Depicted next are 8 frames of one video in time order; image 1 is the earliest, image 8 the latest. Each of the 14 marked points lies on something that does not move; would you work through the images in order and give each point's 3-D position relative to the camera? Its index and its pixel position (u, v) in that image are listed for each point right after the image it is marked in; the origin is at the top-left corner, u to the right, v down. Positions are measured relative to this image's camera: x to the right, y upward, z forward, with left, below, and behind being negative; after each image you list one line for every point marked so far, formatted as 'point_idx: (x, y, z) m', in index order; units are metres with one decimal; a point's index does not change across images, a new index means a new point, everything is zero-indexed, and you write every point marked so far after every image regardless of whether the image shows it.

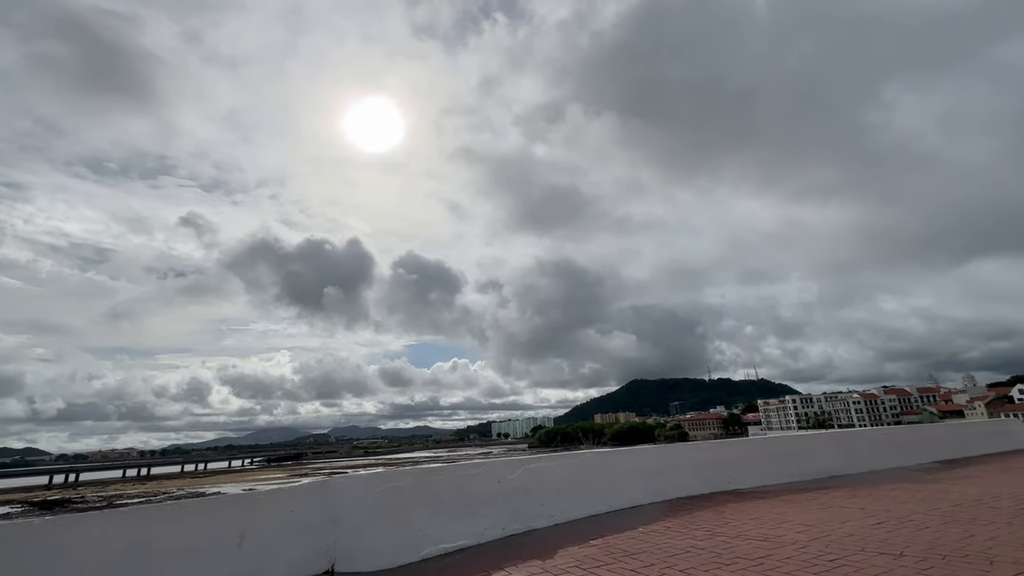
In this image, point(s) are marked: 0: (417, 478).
0: (-0.9, -1.8, +4.5) m
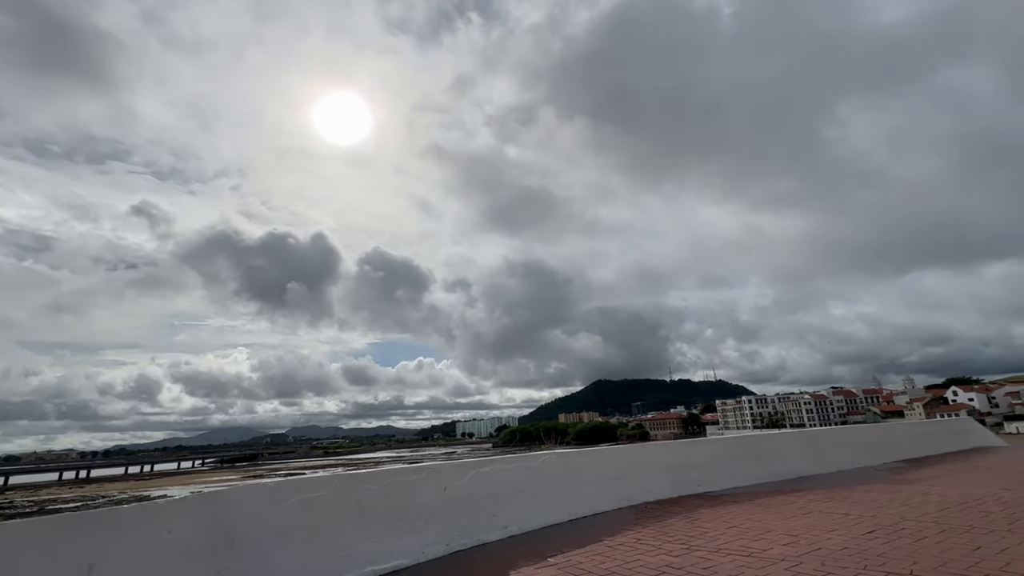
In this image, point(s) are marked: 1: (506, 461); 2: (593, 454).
0: (-1.3, -1.5, +3.7) m
1: (-0.1, -1.8, +5.0) m
2: (+1.0, -2.1, +5.9) m
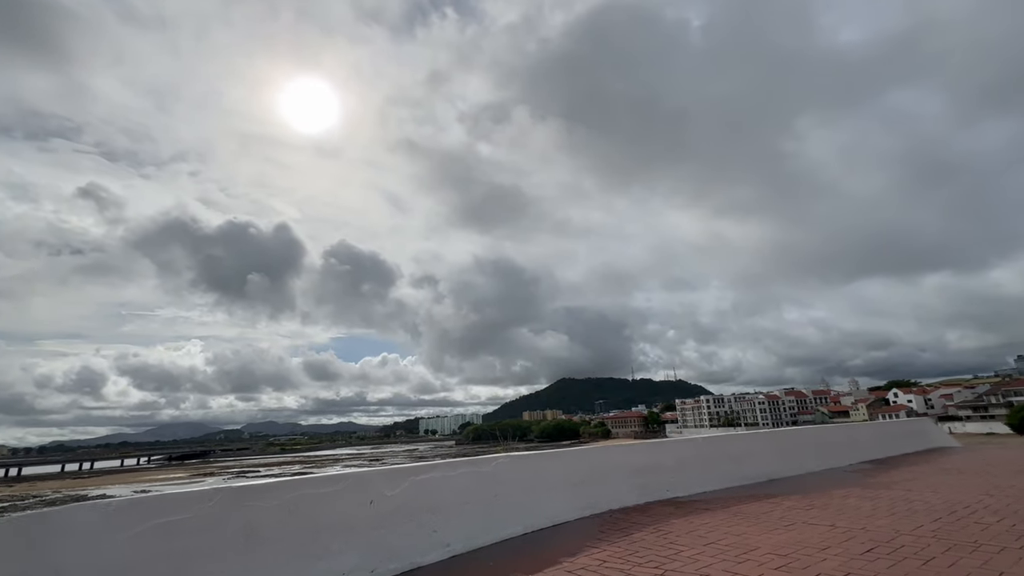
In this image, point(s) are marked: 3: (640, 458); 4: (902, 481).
0: (-1.7, -1.3, +2.9) m
1: (-0.5, -1.6, +4.2) m
2: (+0.4, -1.9, +5.2) m
3: (+1.7, -2.2, +6.2) m
4: (+5.6, -2.8, +6.7) m
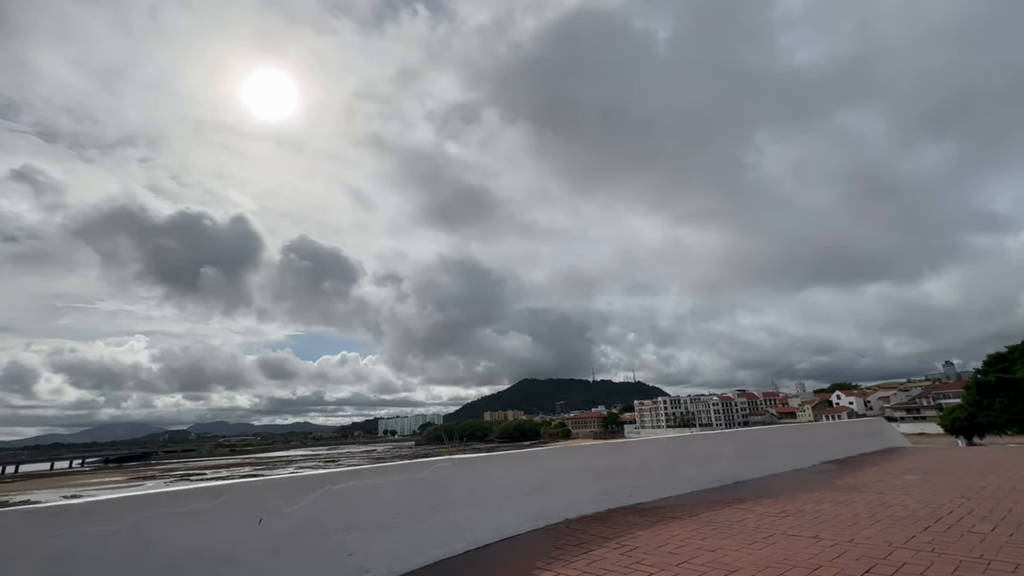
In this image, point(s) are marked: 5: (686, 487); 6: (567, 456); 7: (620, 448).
0: (-2.1, -1.0, +2.0) m
1: (-1.0, -1.4, +3.5) m
2: (-0.1, -1.7, +4.5) m
3: (+1.0, -2.0, +5.6) m
4: (+4.9, -2.7, +6.4) m
5: (+2.4, -2.7, +6.4) m
6: (+0.6, -1.9, +5.2) m
7: (+1.3, -2.0, +5.8) m
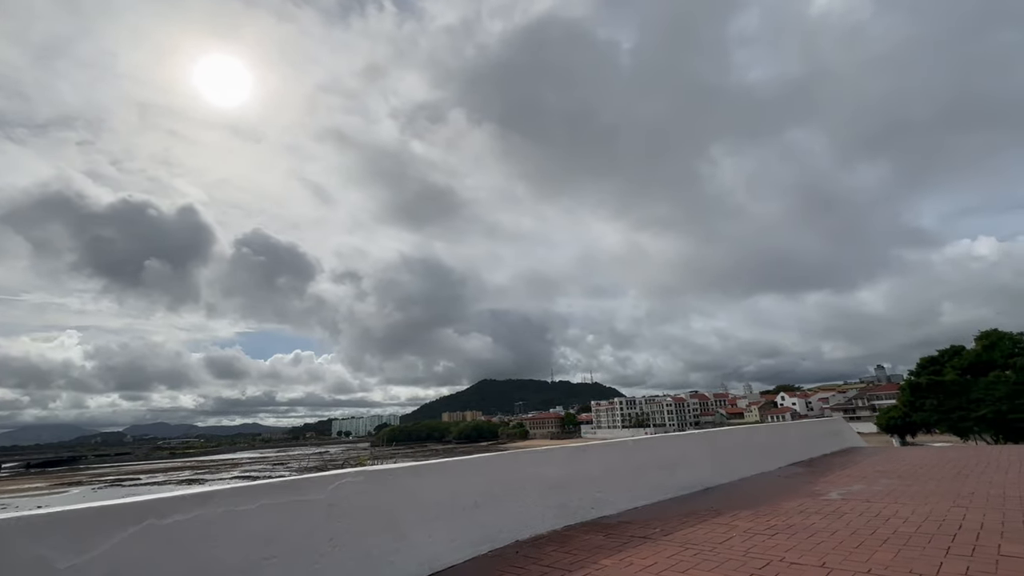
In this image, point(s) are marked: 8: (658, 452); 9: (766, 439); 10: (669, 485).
0: (-2.3, -0.7, +0.9) m
1: (-1.4, -1.1, +2.5) m
2: (-0.6, -1.4, +3.6) m
3: (+0.5, -1.8, +4.7) m
4: (+4.3, -2.5, +5.9) m
5: (+1.7, -2.5, +5.7) m
6: (+0.1, -1.6, +4.3) m
7: (+0.7, -1.8, +5.0) m
8: (+1.9, -2.1, +6.0) m
9: (+4.7, -2.8, +8.7) m
10: (+2.0, -2.5, +6.0) m
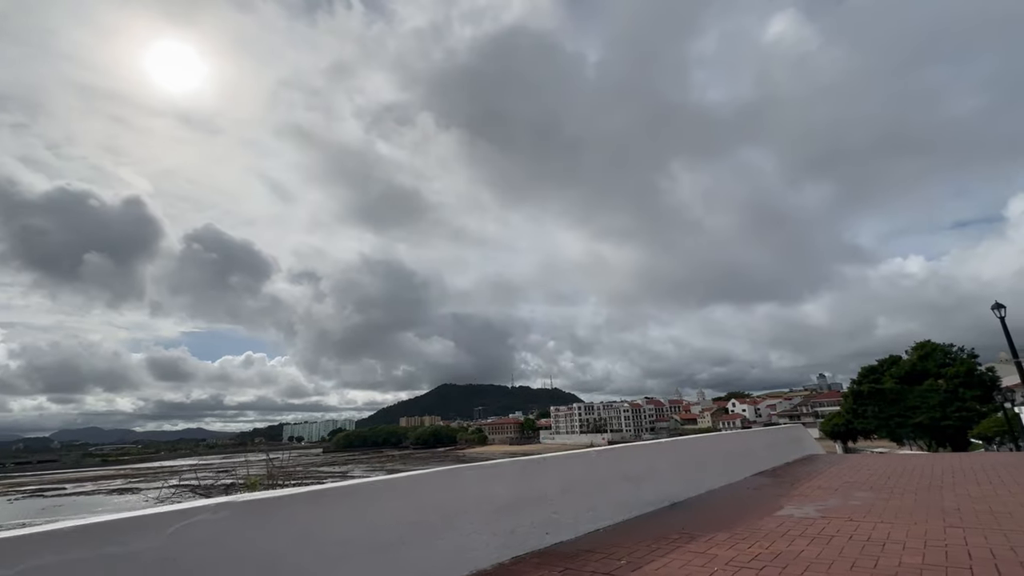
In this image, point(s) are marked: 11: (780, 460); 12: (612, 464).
0: (-2.5, -0.5, -0.1) m
1: (-1.7, -0.9, +1.5) m
2: (-1.0, -1.3, +2.7) m
3: (0.0, -1.7, +3.9) m
4: (+3.6, -2.5, +5.4) m
5: (+1.1, -2.4, +5.0) m
6: (-0.4, -1.5, +3.5) m
7: (+0.2, -1.6, +4.2) m
8: (+1.3, -2.0, +5.3) m
9: (+3.9, -2.8, +8.2) m
10: (+1.4, -2.4, +5.3) m
11: (+5.6, -3.6, +9.8) m
12: (+1.1, -1.9, +5.2) m
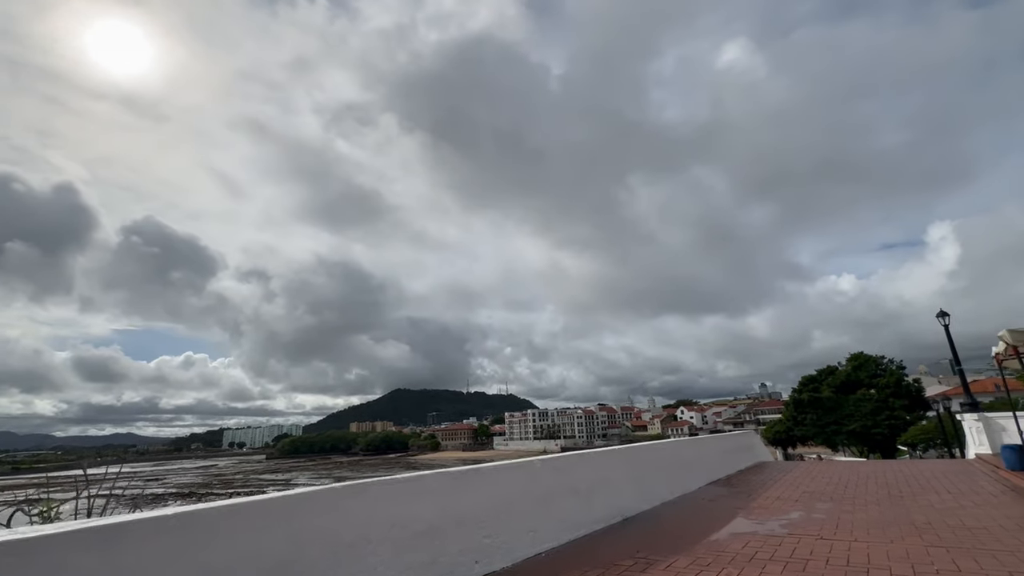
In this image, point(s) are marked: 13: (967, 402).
0: (-2.6, -0.1, -1.0) m
1: (-2.0, -0.6, +0.6) m
2: (-1.4, -1.0, +1.9) m
3: (-0.6, -1.5, +3.1) m
4: (+2.9, -2.4, +4.9) m
5: (+0.5, -2.2, +4.3) m
6: (-0.9, -1.3, +2.7) m
7: (-0.4, -1.4, +3.5) m
8: (+0.6, -1.9, +4.6) m
9: (+2.9, -2.7, +7.7) m
10: (+0.7, -2.3, +4.6) m
11: (+4.5, -3.6, +9.5) m
12: (+0.4, -1.8, +4.5) m
13: (+9.3, -2.4, +9.6) m
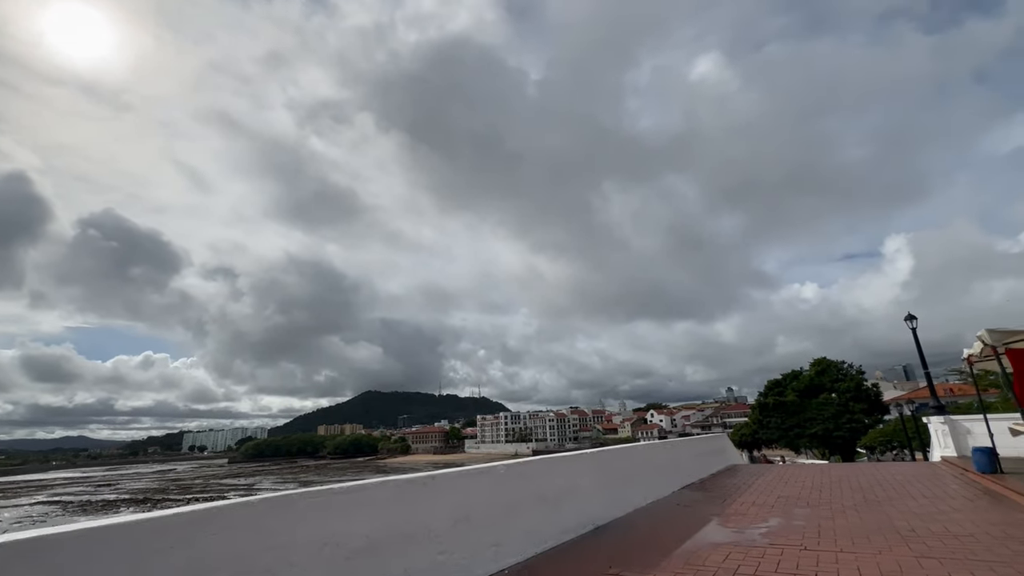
0: (-2.6, +0.1, -1.6) m
1: (-2.1, -0.4, +0.1) m
2: (-1.6, -0.9, +1.4) m
3: (-0.8, -1.3, +2.7) m
4: (+2.6, -2.4, +4.6) m
5: (+0.1, -2.1, +3.9) m
6: (-1.1, -1.1, +2.2) m
7: (-0.6, -1.3, +3.0) m
8: (+0.3, -1.8, +4.3) m
9: (+2.4, -2.7, +7.5) m
10: (+0.4, -2.2, +4.2) m
11: (+3.8, -3.6, +9.3) m
12: (+0.1, -1.7, +4.1) m
13: (+8.7, -2.4, +9.7) m
